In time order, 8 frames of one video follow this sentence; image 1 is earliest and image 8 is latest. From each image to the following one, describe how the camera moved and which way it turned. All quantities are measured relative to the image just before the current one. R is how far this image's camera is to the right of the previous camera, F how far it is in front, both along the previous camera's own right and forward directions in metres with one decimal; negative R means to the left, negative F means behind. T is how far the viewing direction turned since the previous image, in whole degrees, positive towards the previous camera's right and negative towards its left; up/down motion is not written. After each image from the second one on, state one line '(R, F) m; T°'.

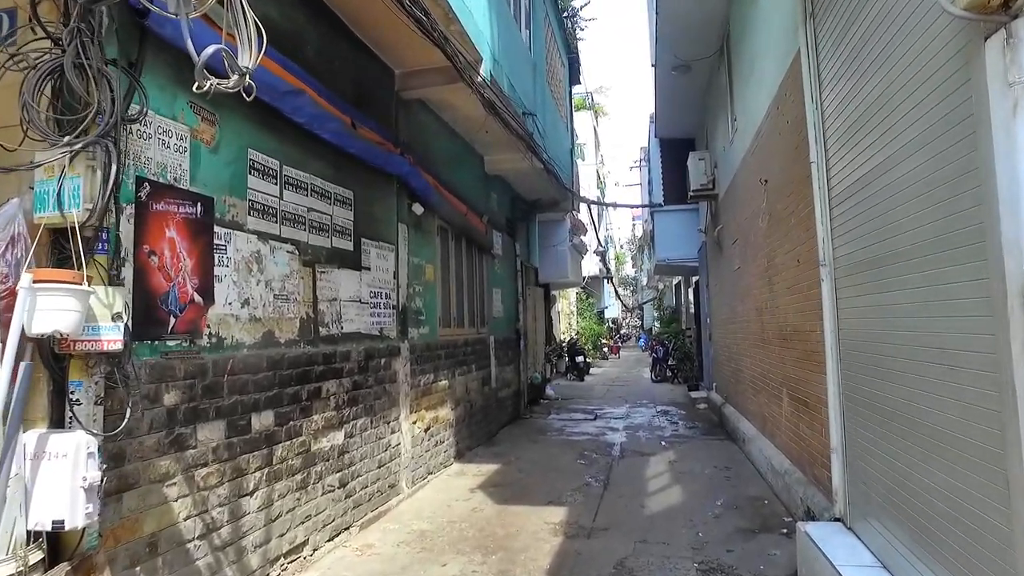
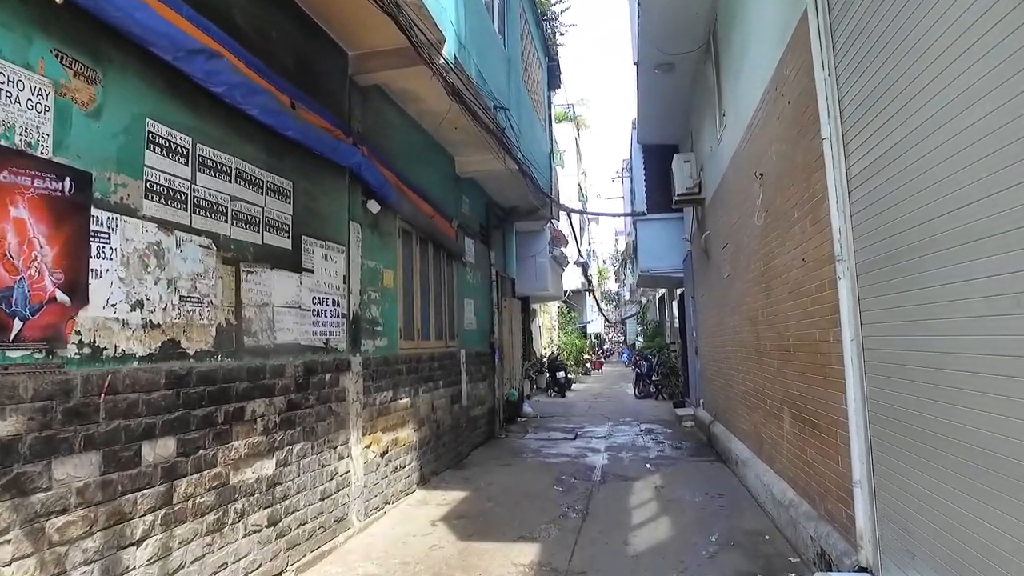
(+0.1, +0.5) m; +1°
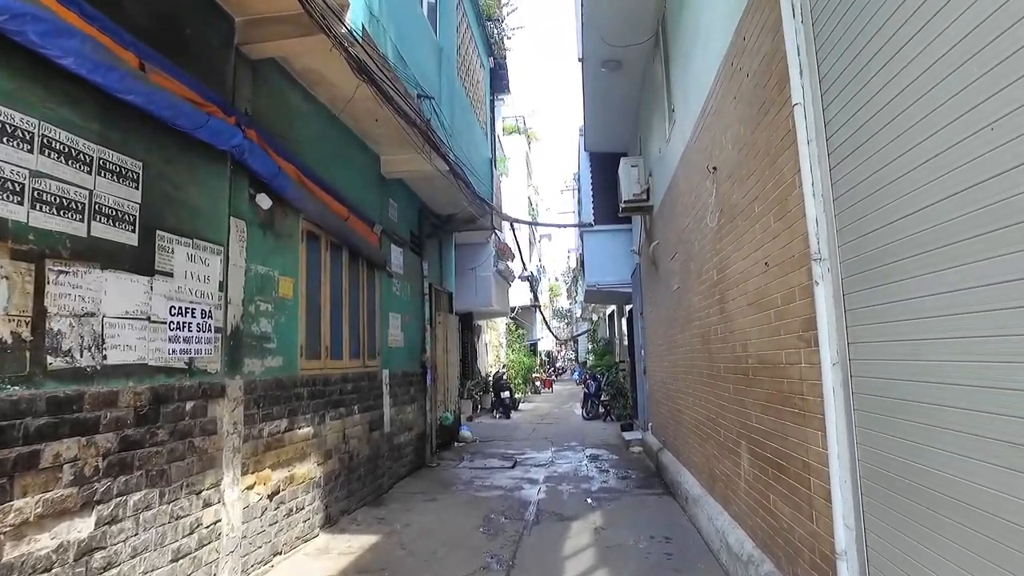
(+0.2, +0.6) m; +4°
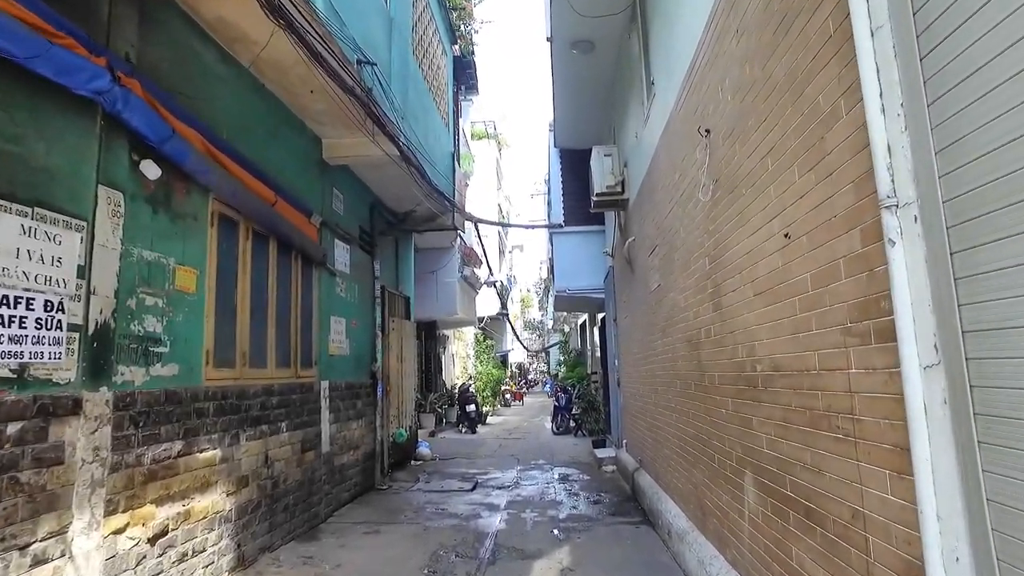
(+0.1, +0.7) m; +2°
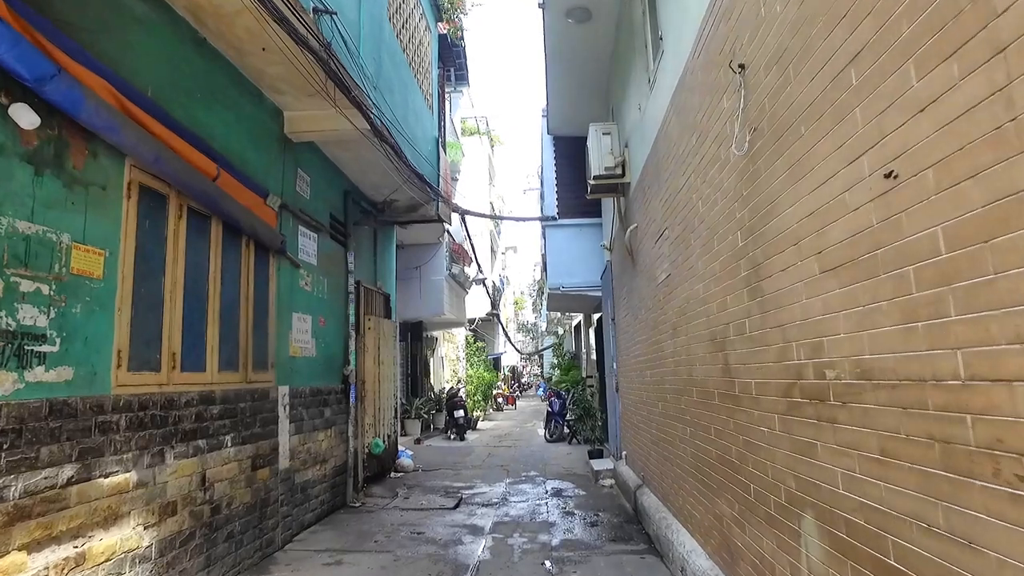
(+0.1, +0.7) m; 0°
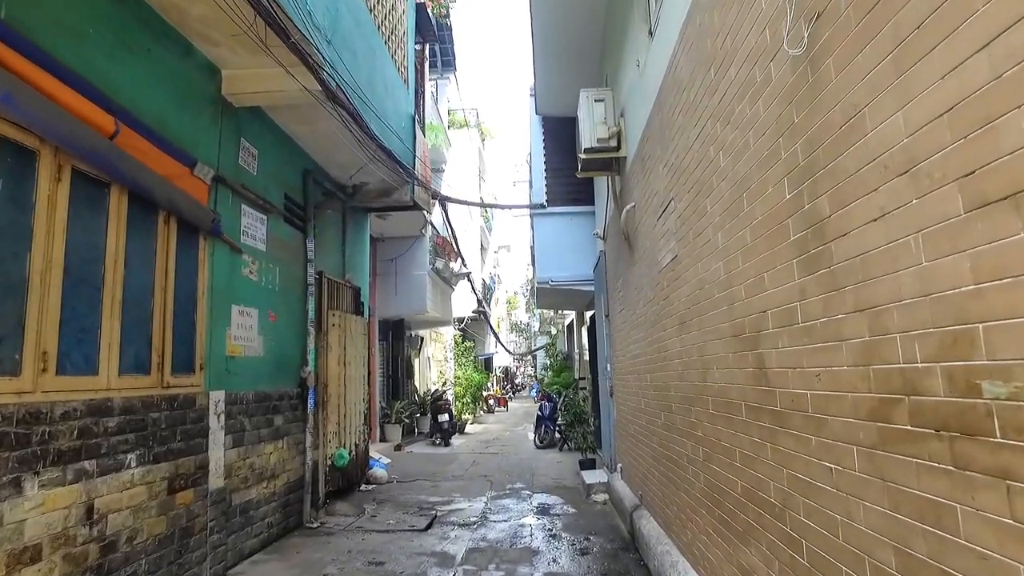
(+0.1, +0.8) m; 0°
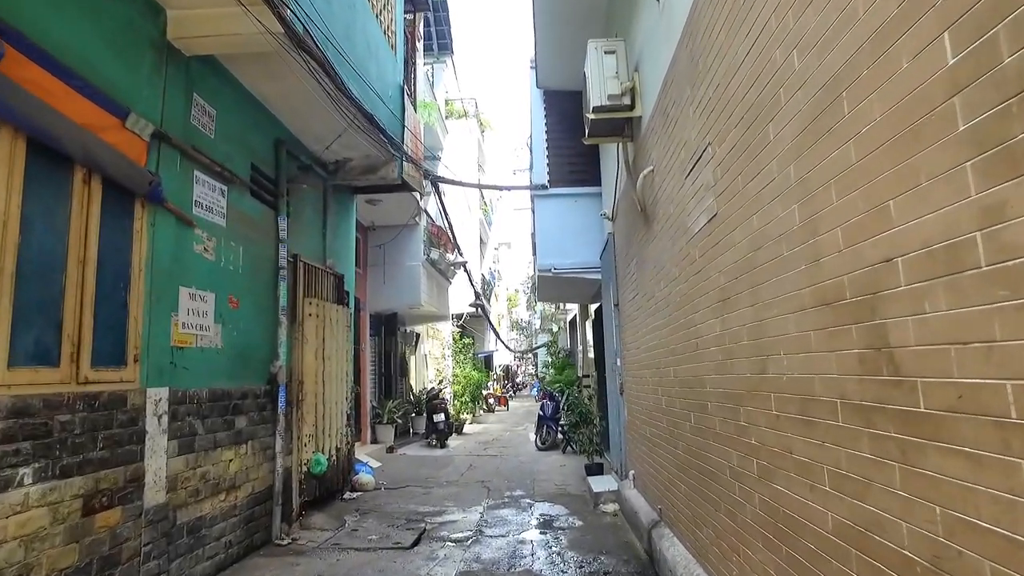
(0.0, +0.7) m; 0°
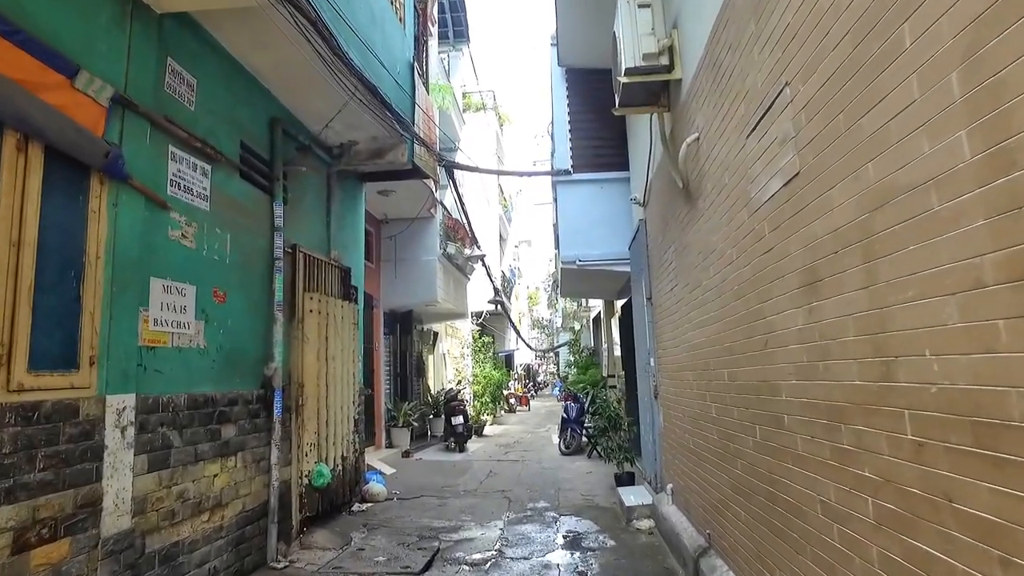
(0.0, +0.6) m; -2°
